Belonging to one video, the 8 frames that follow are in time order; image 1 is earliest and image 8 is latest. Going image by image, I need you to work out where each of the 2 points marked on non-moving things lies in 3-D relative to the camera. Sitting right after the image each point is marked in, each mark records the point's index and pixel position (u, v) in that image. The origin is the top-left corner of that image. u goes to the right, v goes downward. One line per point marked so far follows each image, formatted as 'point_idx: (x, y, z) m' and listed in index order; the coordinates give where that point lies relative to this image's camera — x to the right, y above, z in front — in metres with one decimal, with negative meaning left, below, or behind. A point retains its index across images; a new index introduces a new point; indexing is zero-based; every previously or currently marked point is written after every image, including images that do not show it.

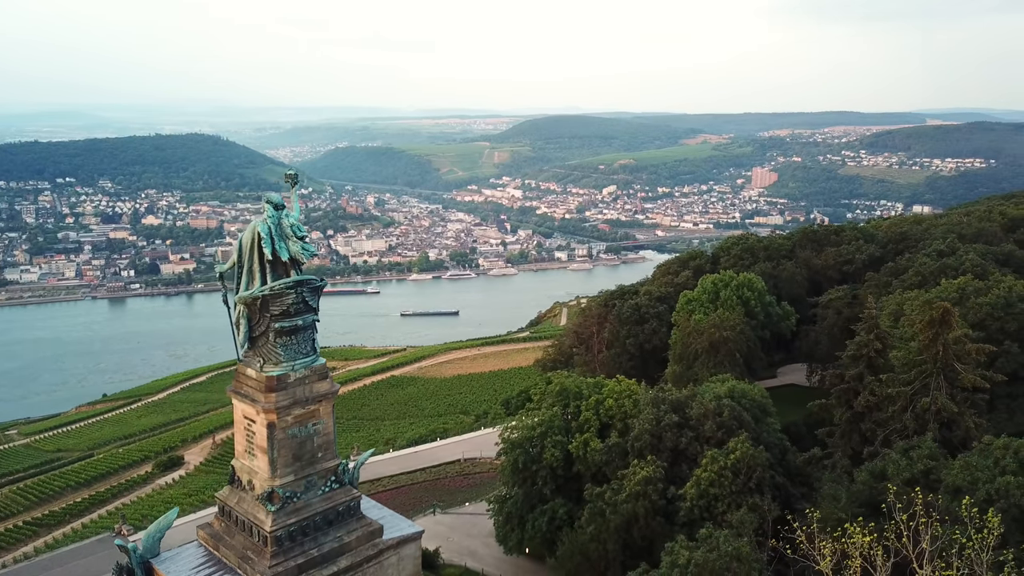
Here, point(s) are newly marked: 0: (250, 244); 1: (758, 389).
0: (-3.6, +0.6, +10.9) m
1: (+5.1, -2.0, +15.9) m
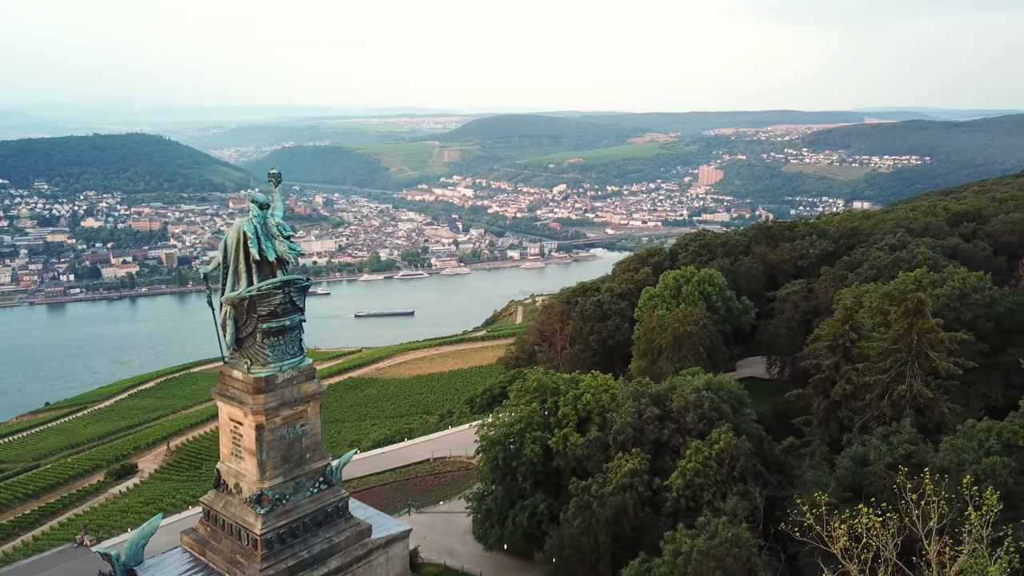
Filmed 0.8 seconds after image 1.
0: (-3.7, +0.6, +10.8) m
1: (+4.7, -1.9, +16.3) m
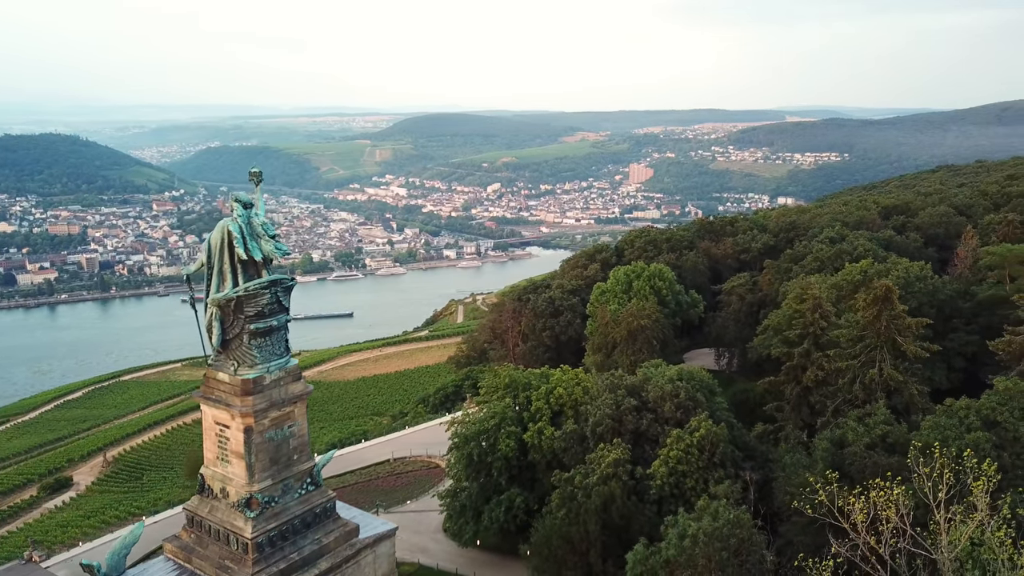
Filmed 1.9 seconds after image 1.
0: (-3.9, +0.6, +10.6) m
1: (+4.1, -1.7, +16.8) m
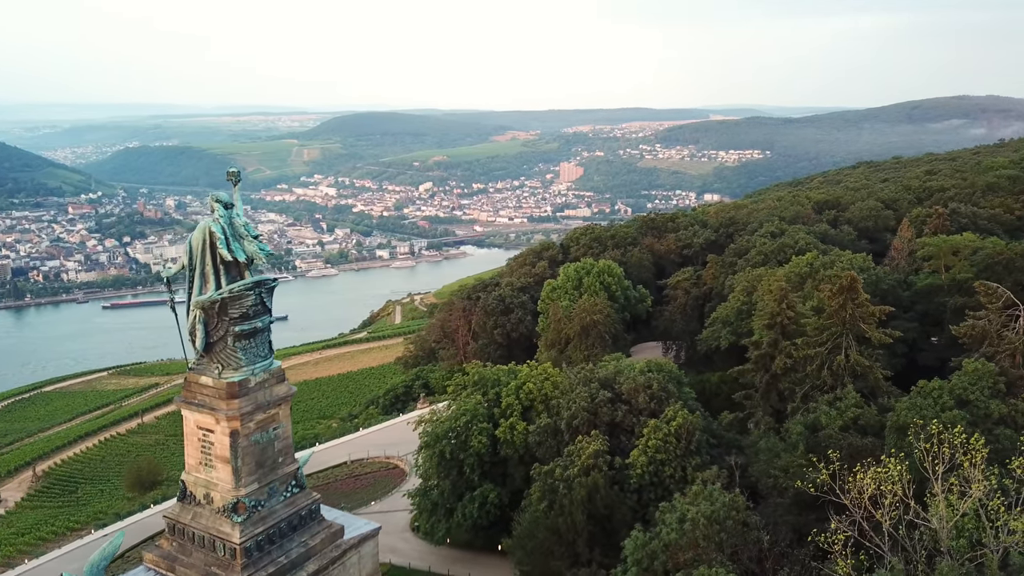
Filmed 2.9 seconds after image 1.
0: (-4.1, +0.6, +10.4) m
1: (+3.4, -1.6, +17.2) m
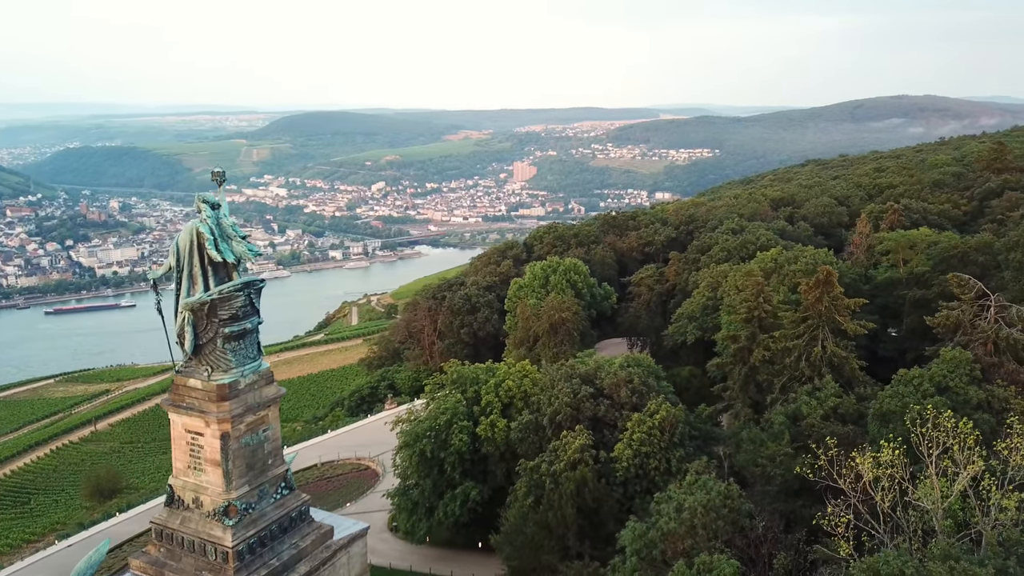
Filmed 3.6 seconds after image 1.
0: (-4.2, +0.5, +10.3) m
1: (+2.9, -1.5, +17.5) m
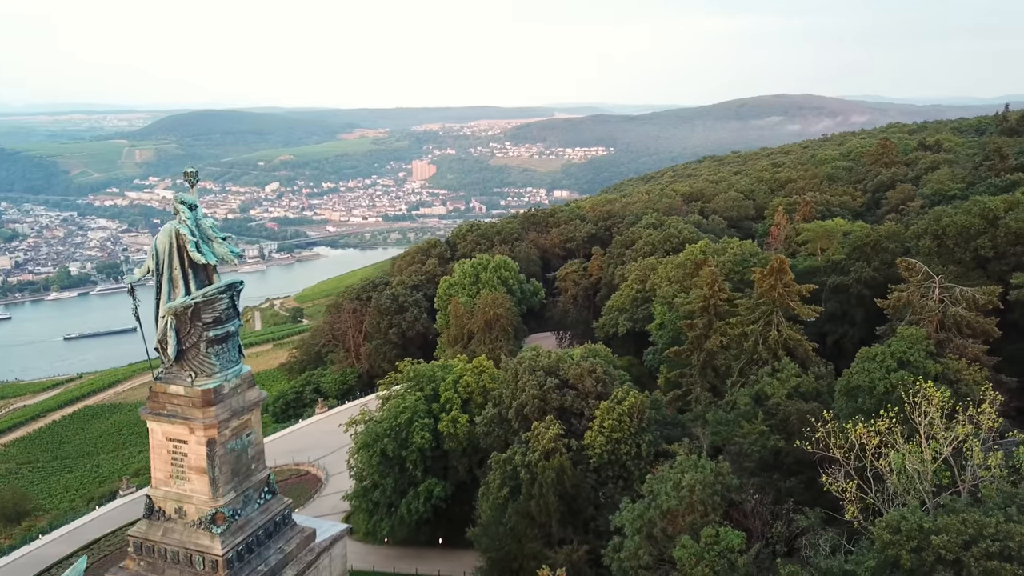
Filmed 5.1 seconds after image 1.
0: (-4.3, +0.5, +10.0) m
1: (+1.9, -1.4, +18.1) m
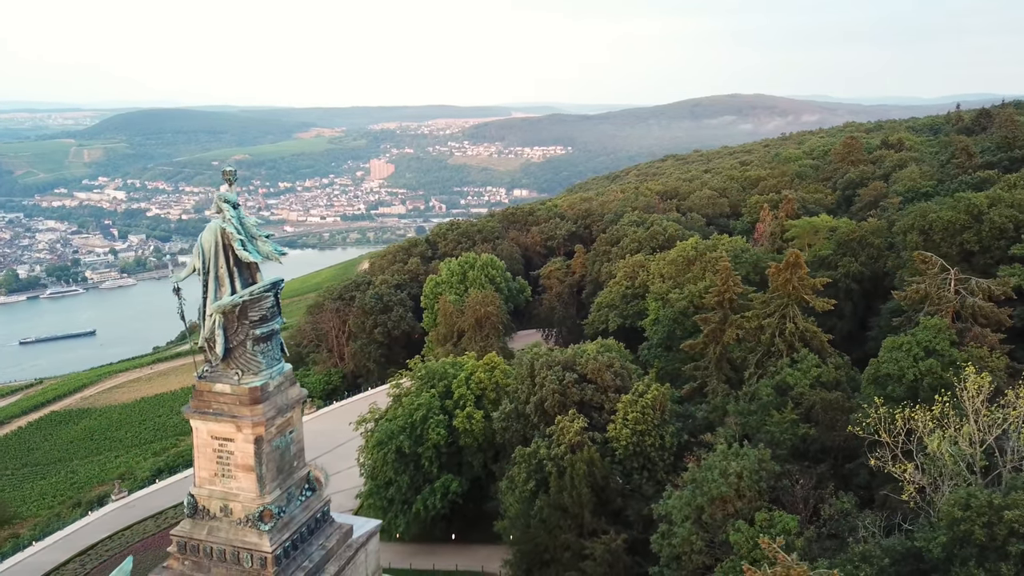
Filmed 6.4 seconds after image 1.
0: (-3.7, +0.5, +10.0) m
1: (+2.1, -1.3, +18.4) m
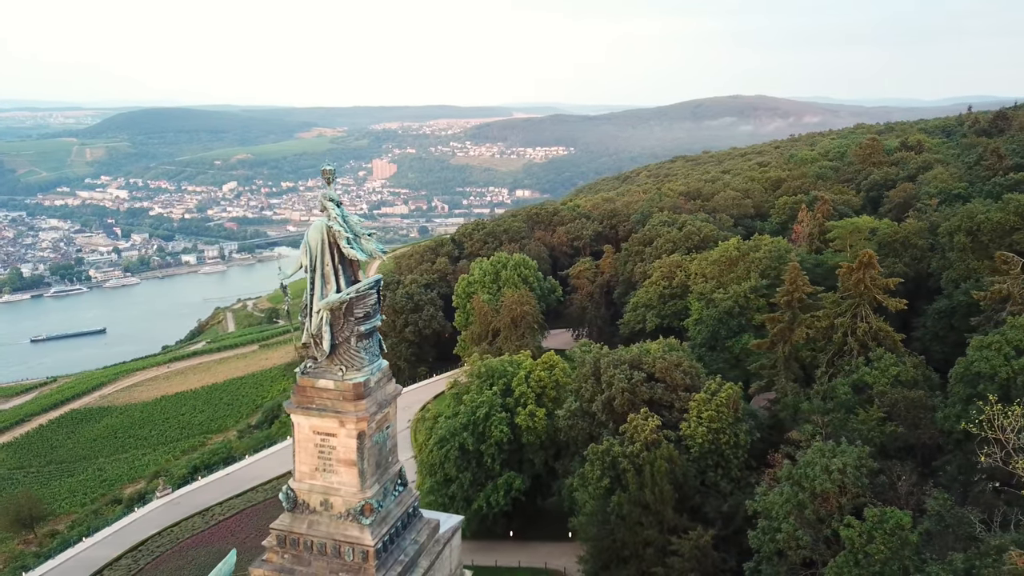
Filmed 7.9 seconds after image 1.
0: (-2.4, +0.6, +10.1) m
1: (+3.4, -1.3, +18.5) m
